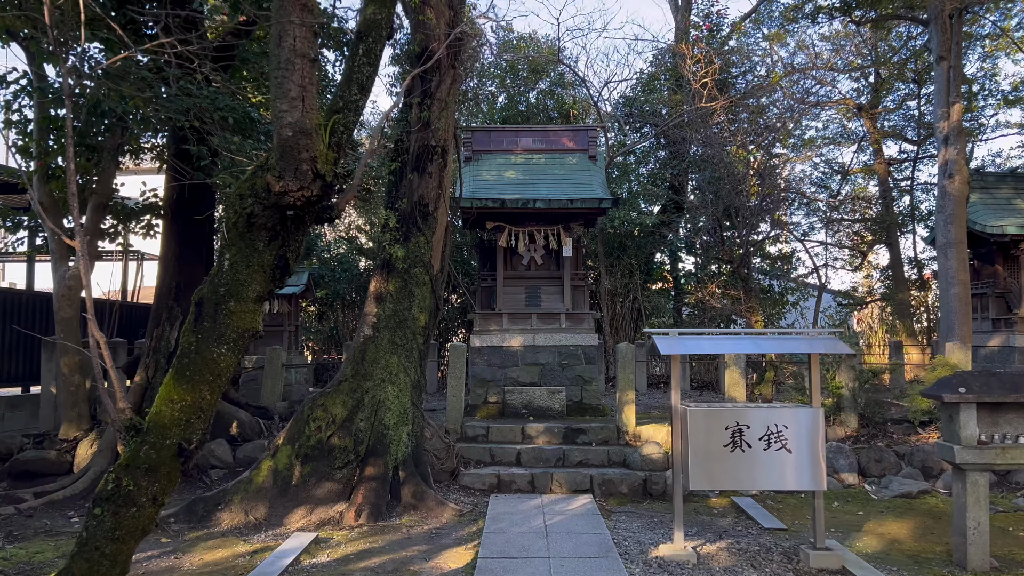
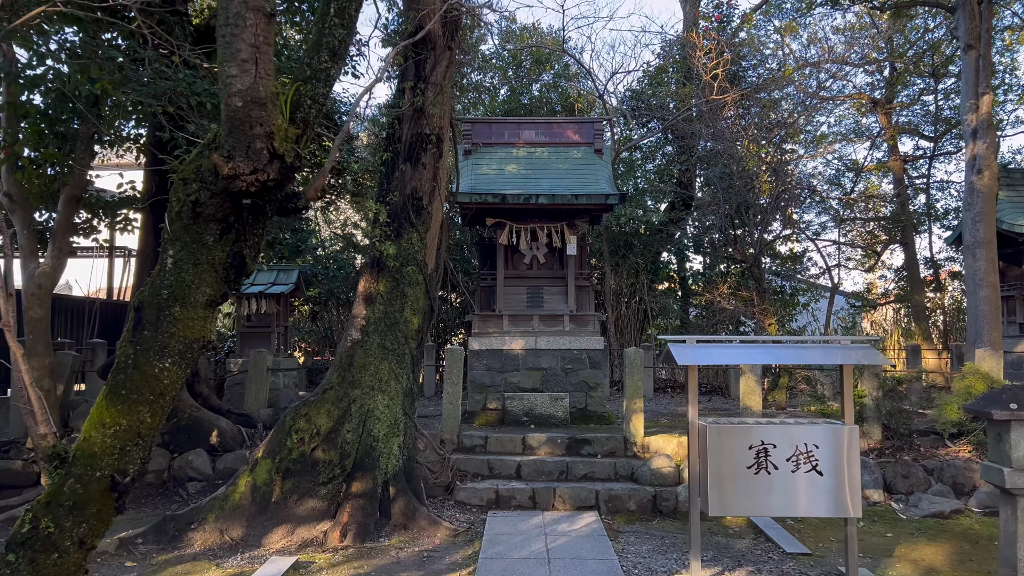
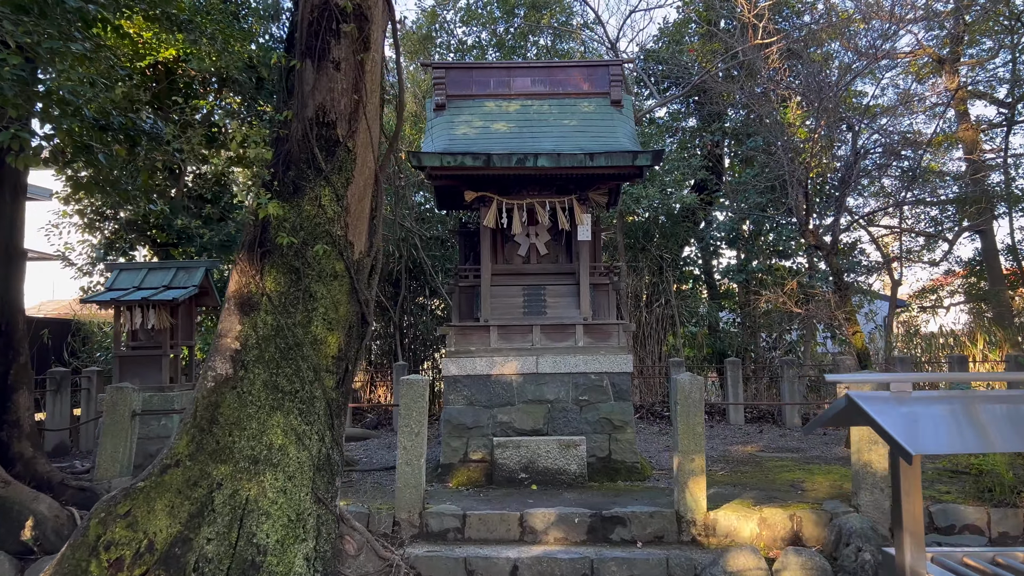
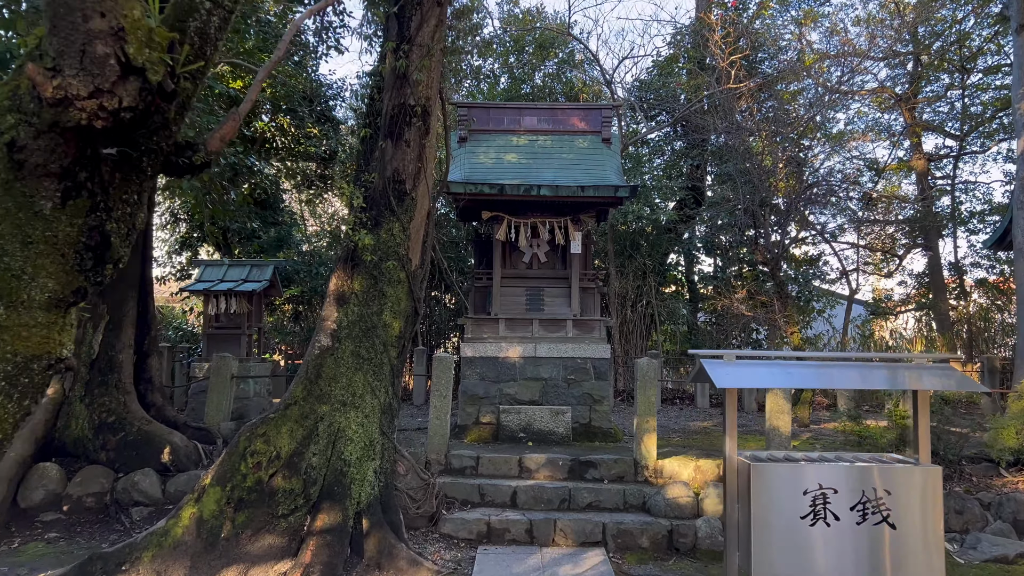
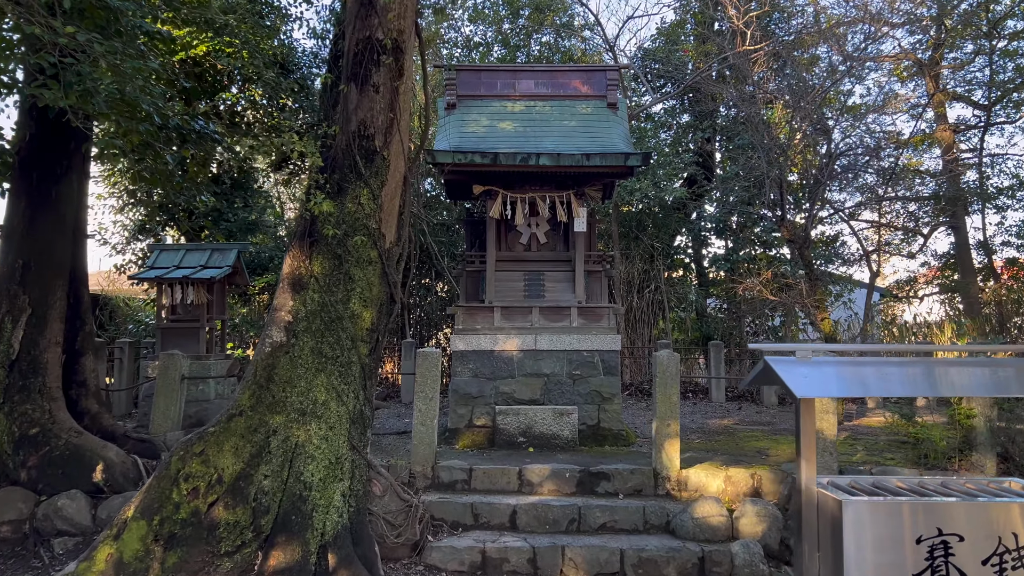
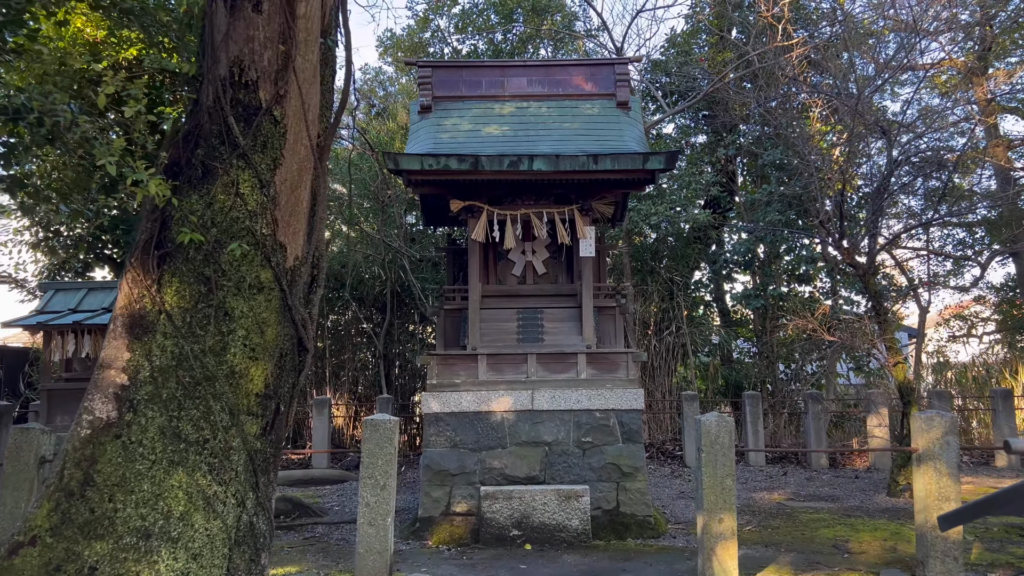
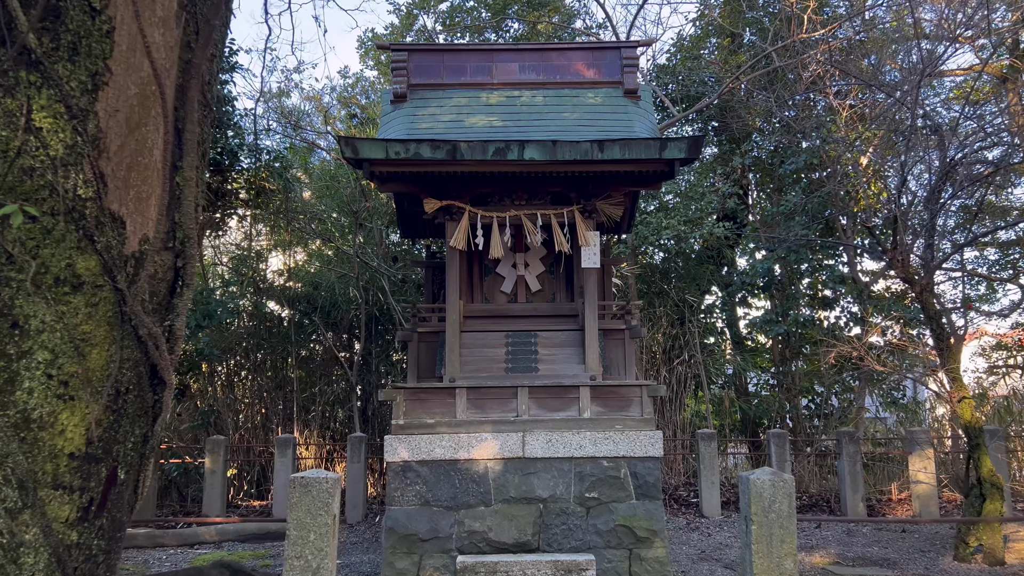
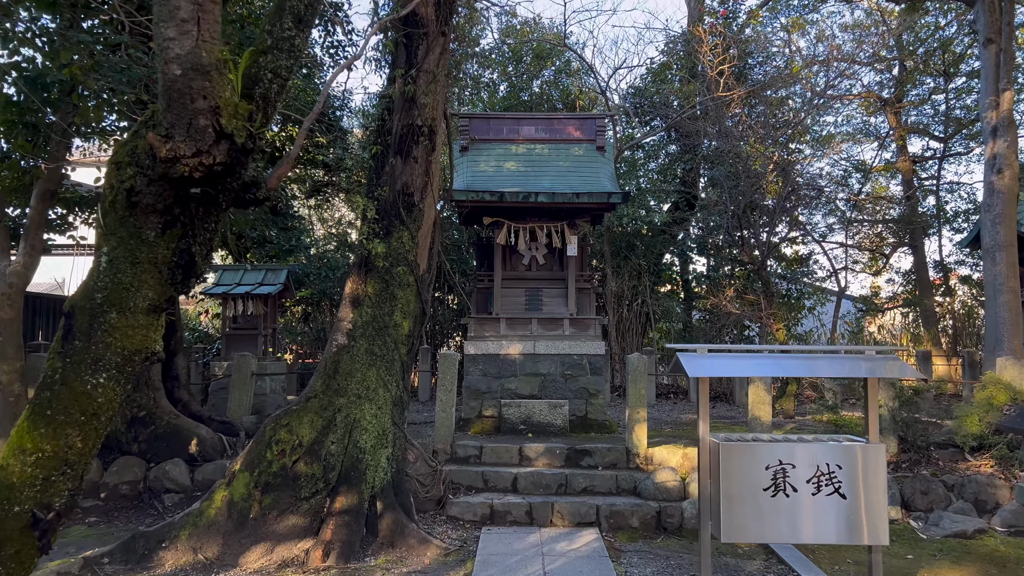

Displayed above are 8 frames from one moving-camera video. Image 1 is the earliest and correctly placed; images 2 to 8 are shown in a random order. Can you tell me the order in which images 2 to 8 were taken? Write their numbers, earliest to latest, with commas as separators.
2, 8, 4, 5, 3, 6, 7
